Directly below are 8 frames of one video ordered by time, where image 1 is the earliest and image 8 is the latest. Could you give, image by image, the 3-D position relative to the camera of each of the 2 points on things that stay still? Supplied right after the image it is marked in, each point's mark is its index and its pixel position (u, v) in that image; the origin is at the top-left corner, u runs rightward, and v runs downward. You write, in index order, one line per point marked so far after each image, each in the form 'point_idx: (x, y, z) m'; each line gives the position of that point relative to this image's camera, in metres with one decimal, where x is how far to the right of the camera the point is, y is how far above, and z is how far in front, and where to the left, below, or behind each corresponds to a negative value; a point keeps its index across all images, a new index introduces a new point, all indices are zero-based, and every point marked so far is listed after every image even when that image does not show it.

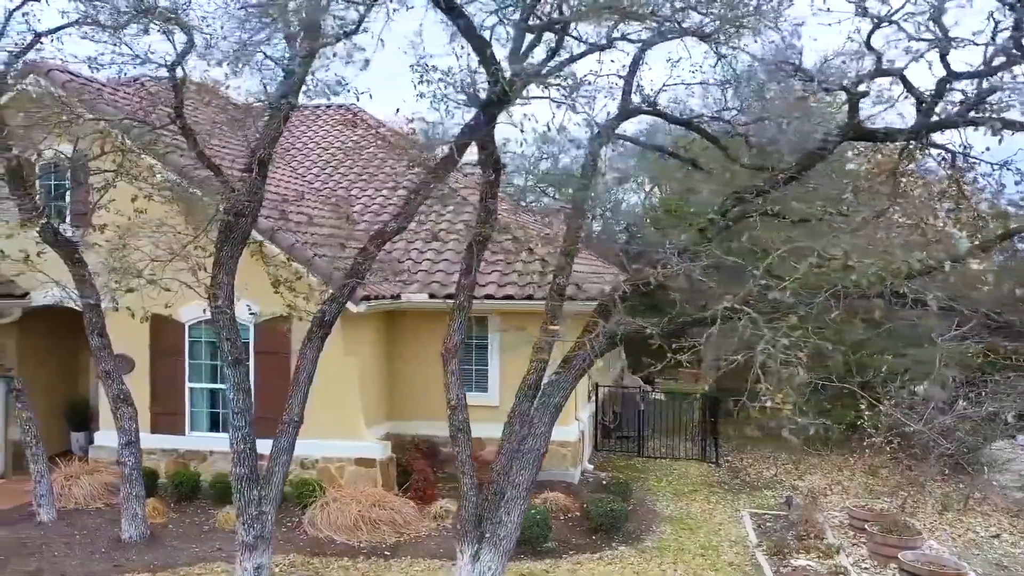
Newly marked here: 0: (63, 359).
0: (-8.0, -1.2, +15.2) m
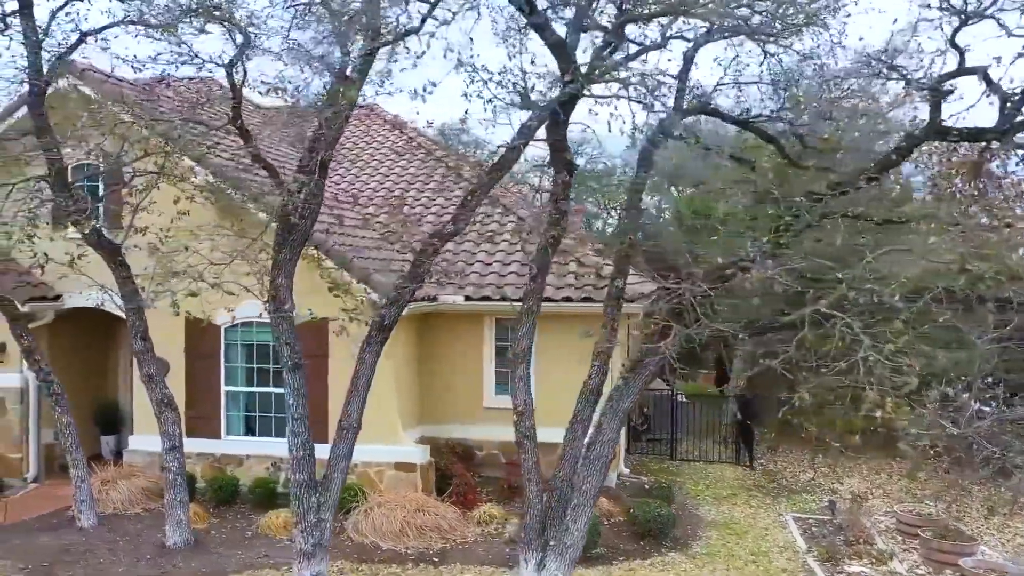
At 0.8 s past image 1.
0: (-7.4, -1.3, +15.0) m
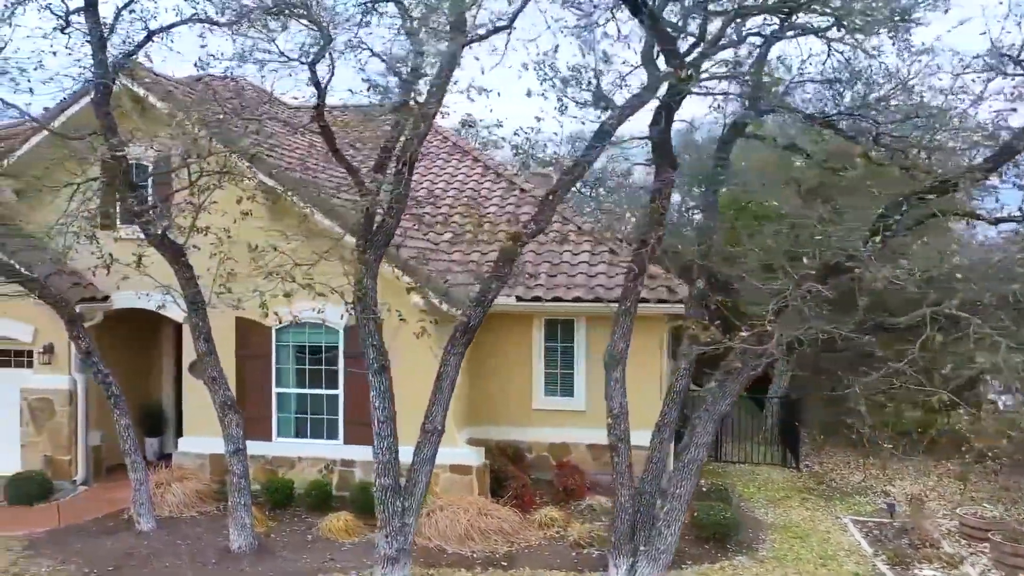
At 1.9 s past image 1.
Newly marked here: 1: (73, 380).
0: (-6.6, -1.3, +14.9) m
1: (-6.9, -1.4, +13.3) m
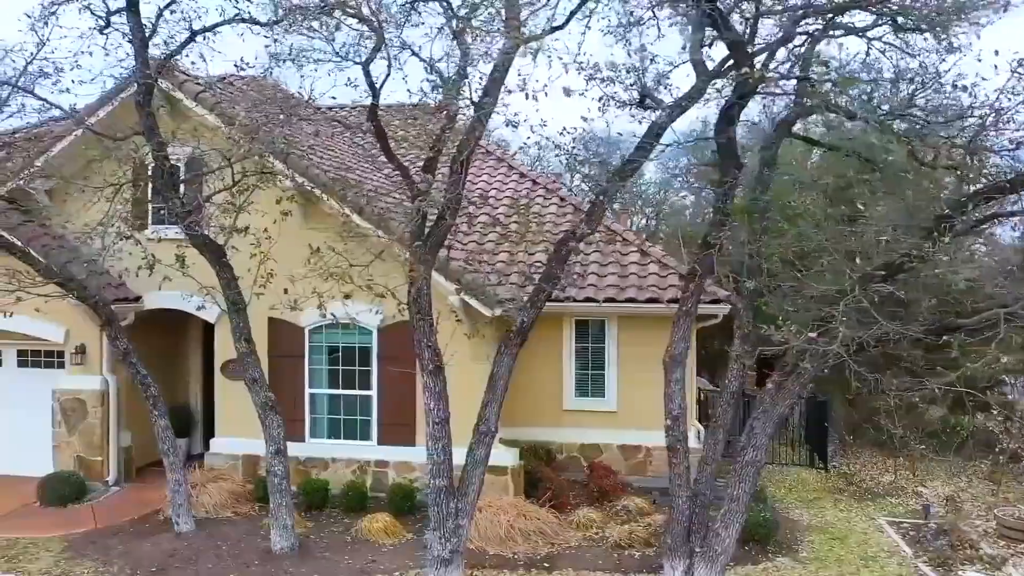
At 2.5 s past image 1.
0: (-6.1, -1.3, +14.9) m
1: (-6.4, -1.4, +13.3) m
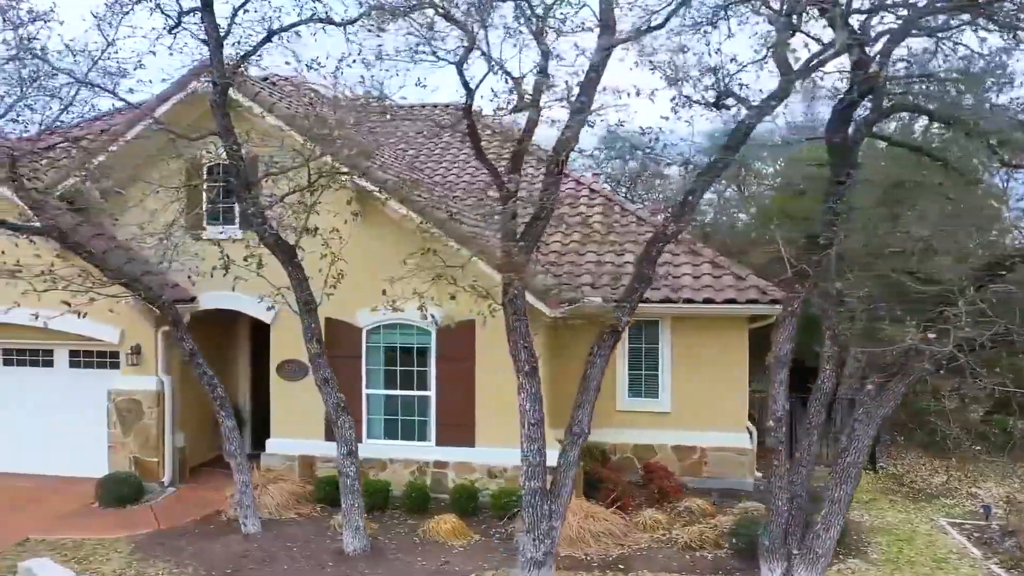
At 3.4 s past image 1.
0: (-5.2, -1.3, +14.9) m
1: (-5.5, -1.5, +13.3) m
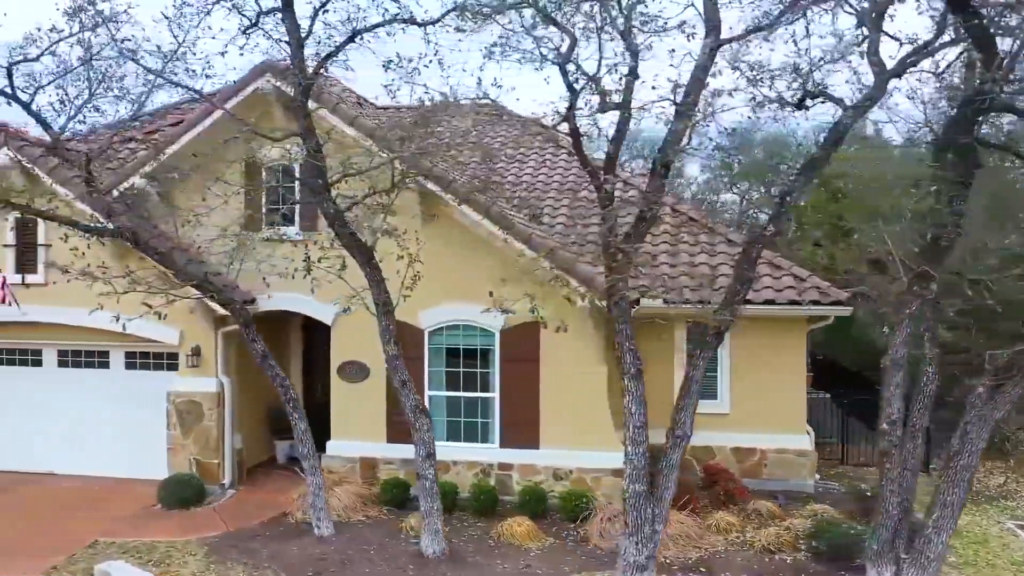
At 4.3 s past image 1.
0: (-4.2, -1.3, +14.8) m
1: (-4.5, -1.5, +13.2) m
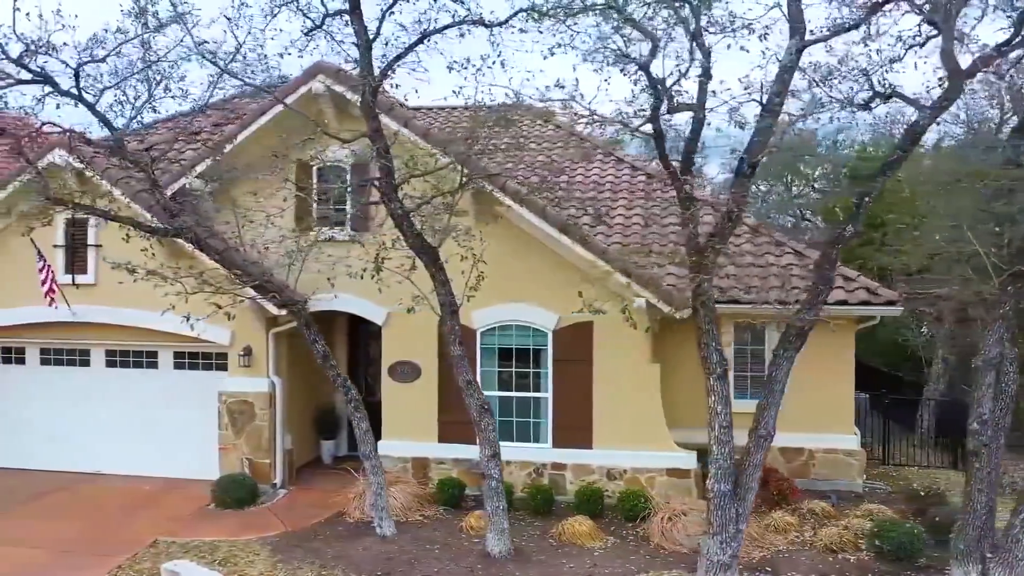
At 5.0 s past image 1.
0: (-3.4, -1.3, +14.9) m
1: (-3.8, -1.5, +13.3) m
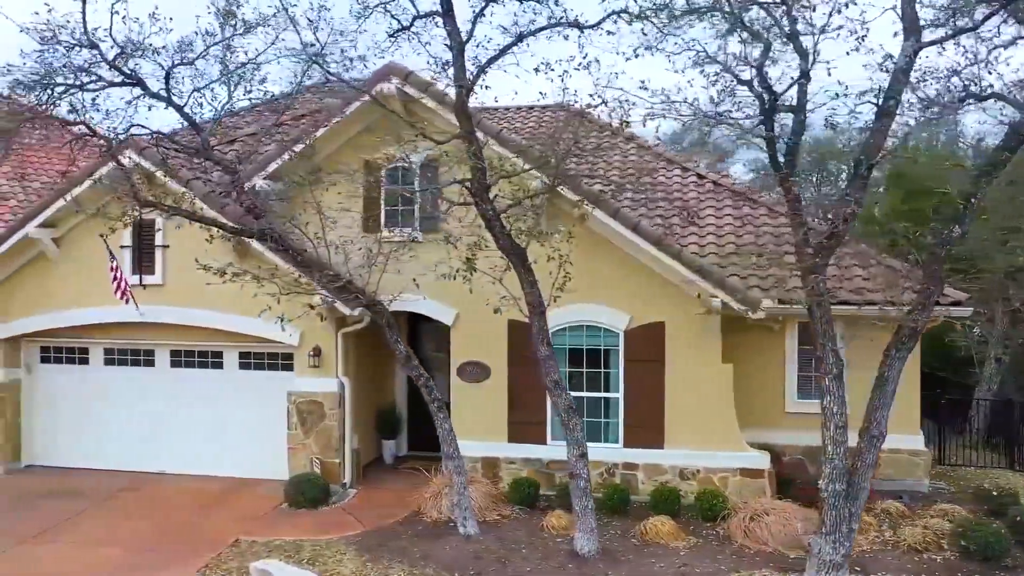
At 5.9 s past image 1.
0: (-2.4, -1.3, +14.9) m
1: (-2.7, -1.5, +13.3) m
